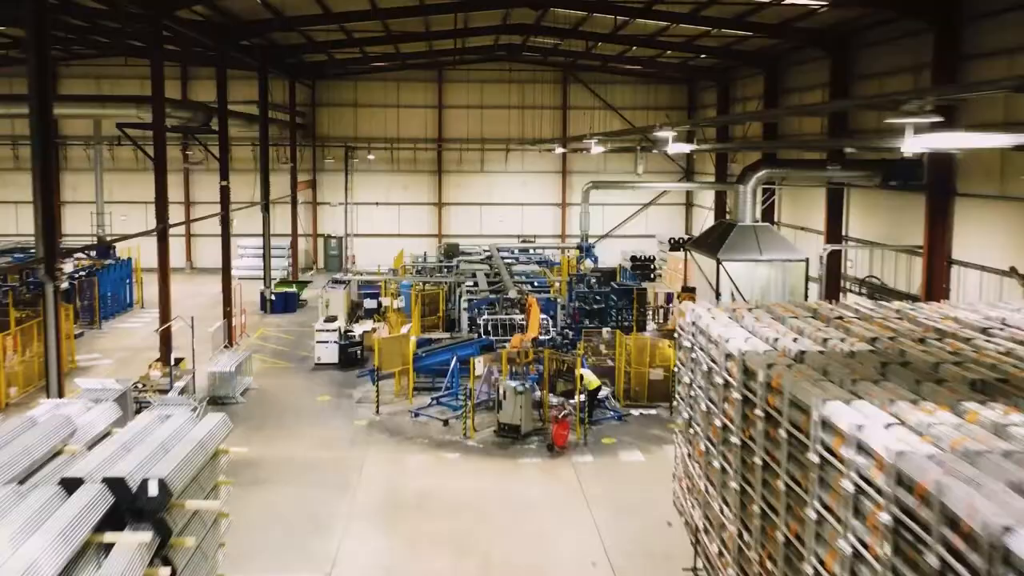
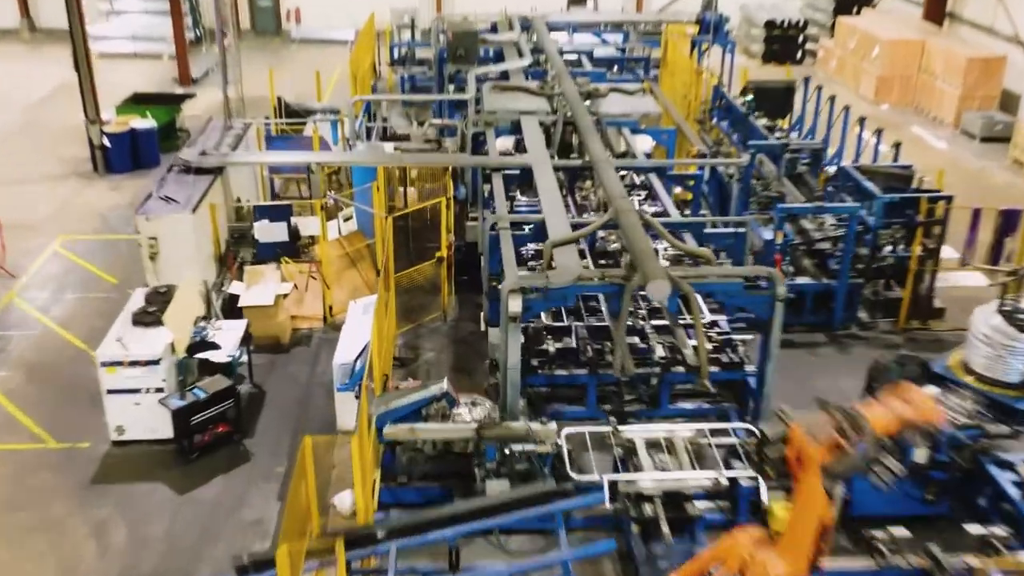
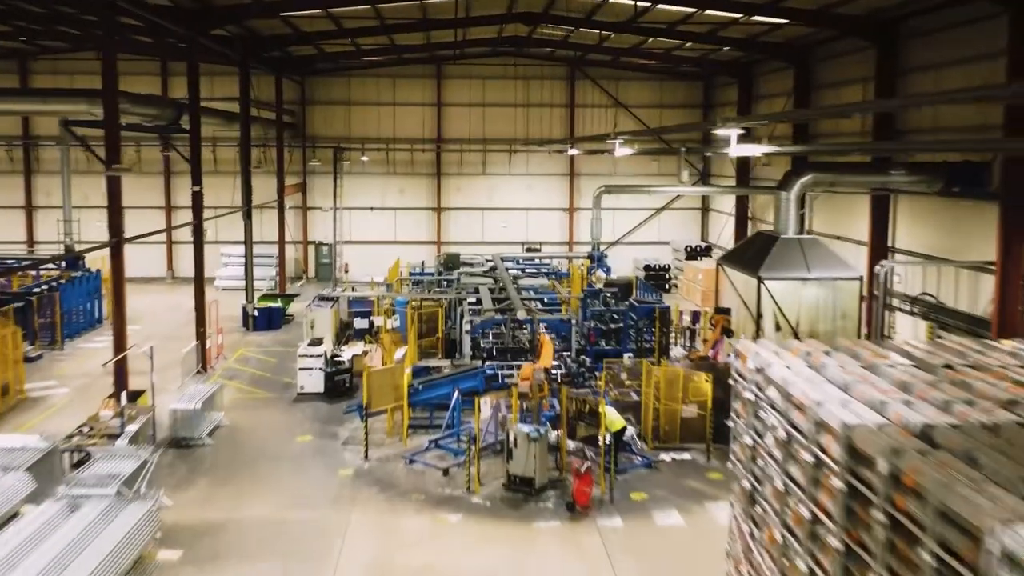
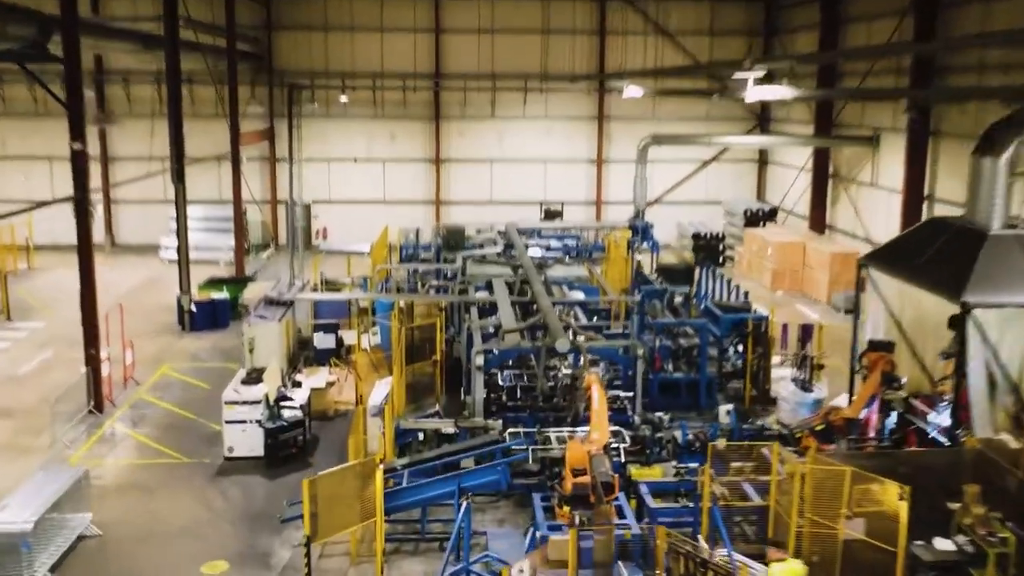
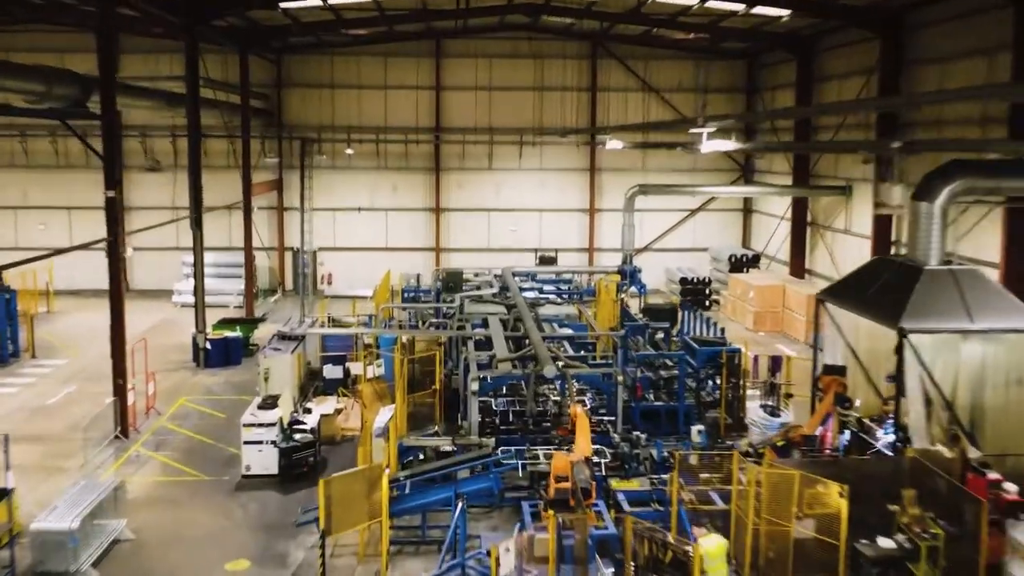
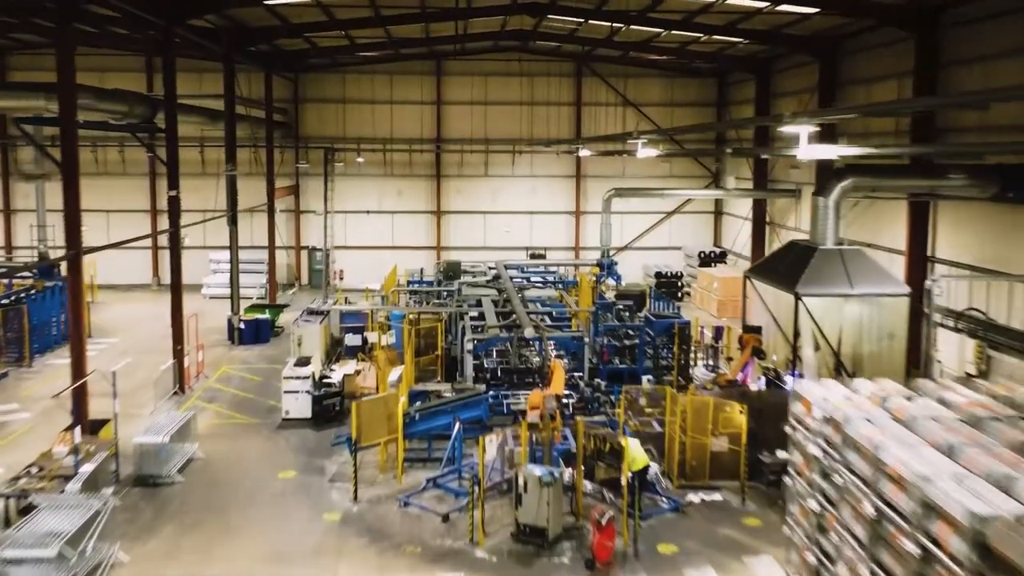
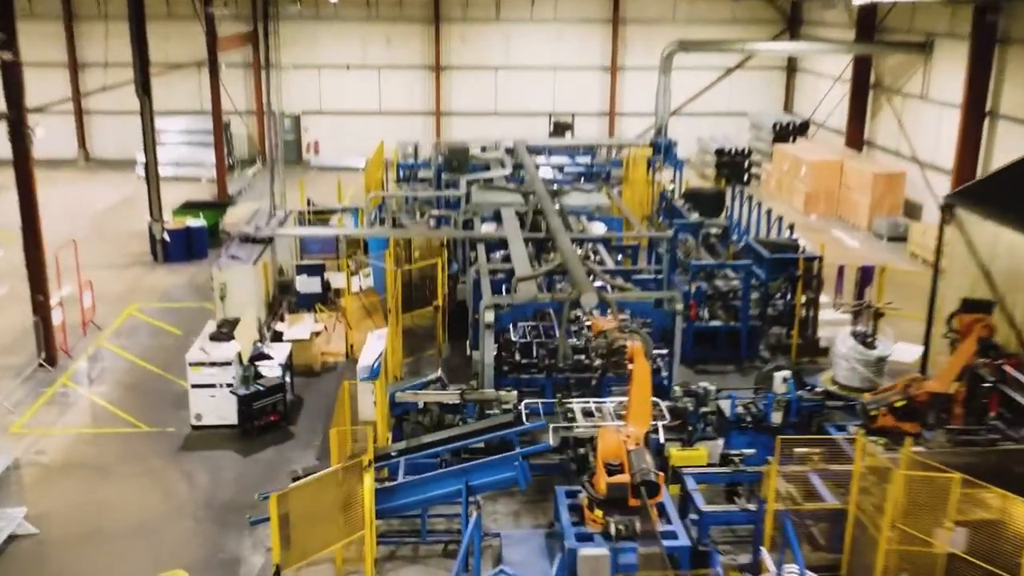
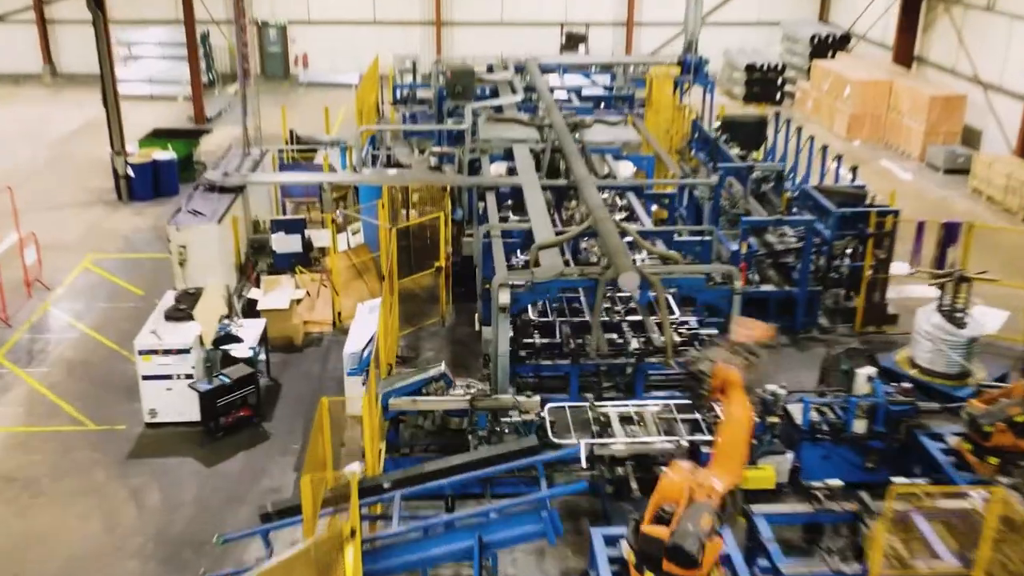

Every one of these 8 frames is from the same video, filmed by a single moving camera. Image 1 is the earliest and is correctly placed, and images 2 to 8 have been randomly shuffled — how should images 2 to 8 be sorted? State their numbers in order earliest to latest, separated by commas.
3, 6, 5, 4, 7, 8, 2
